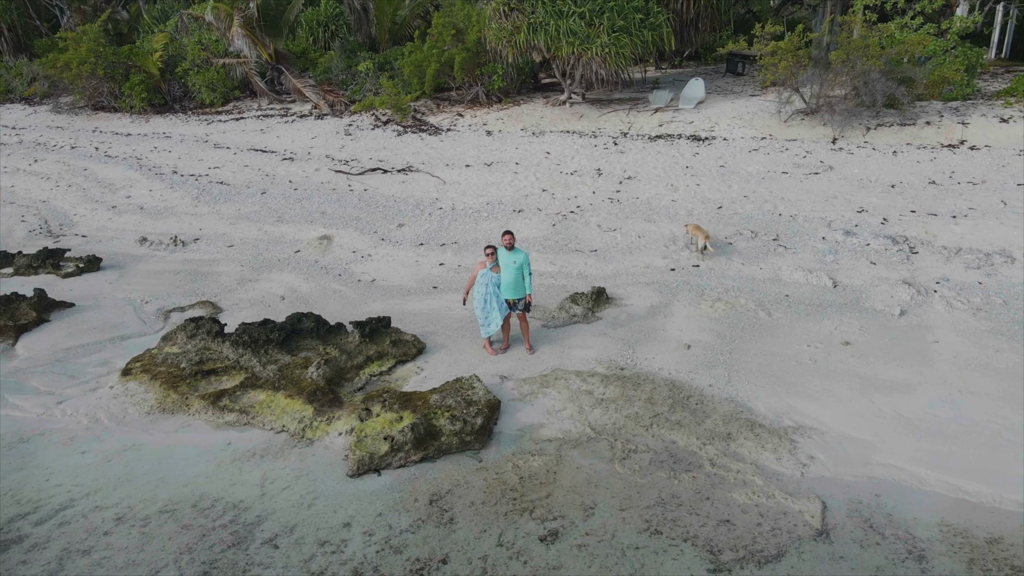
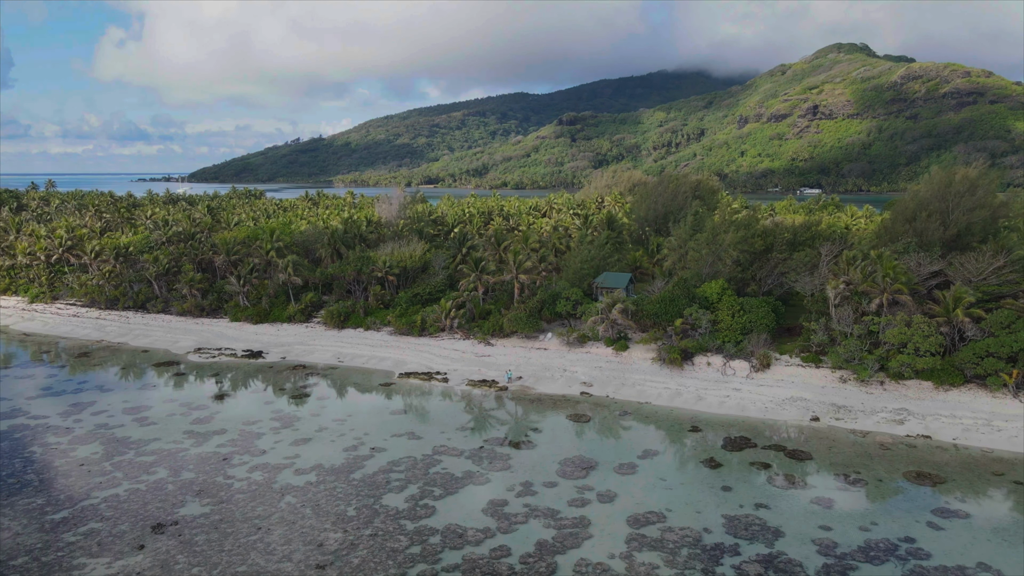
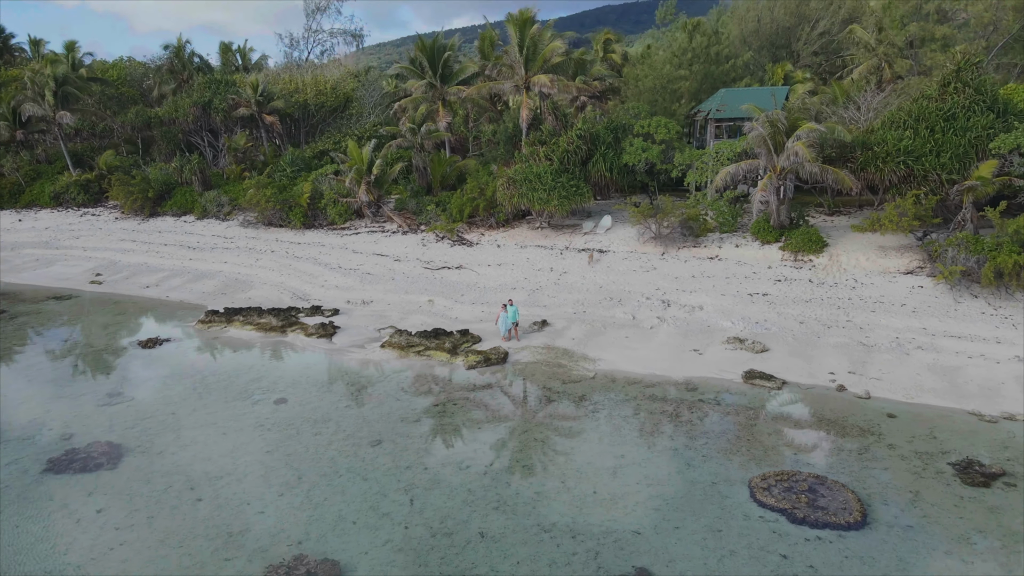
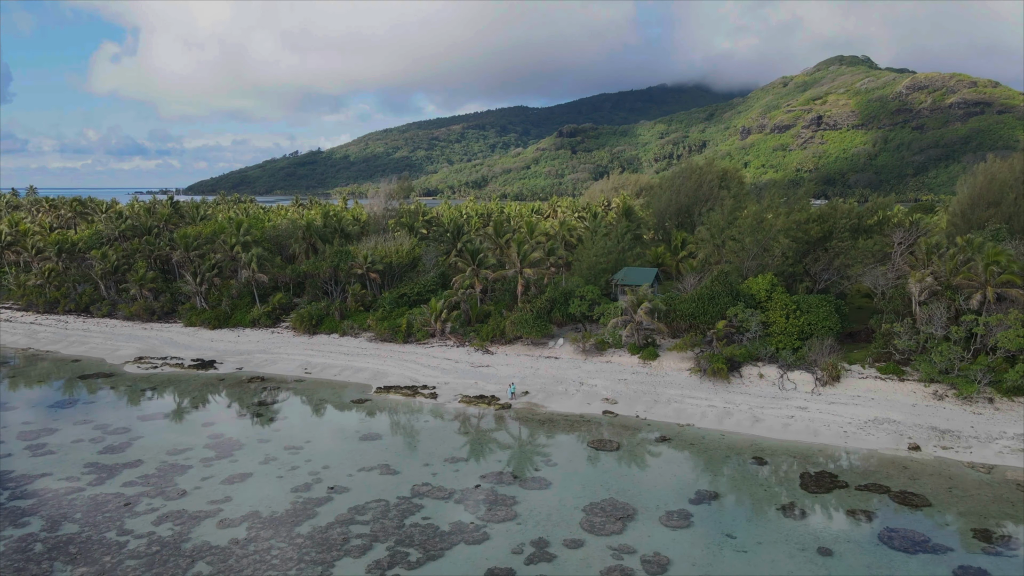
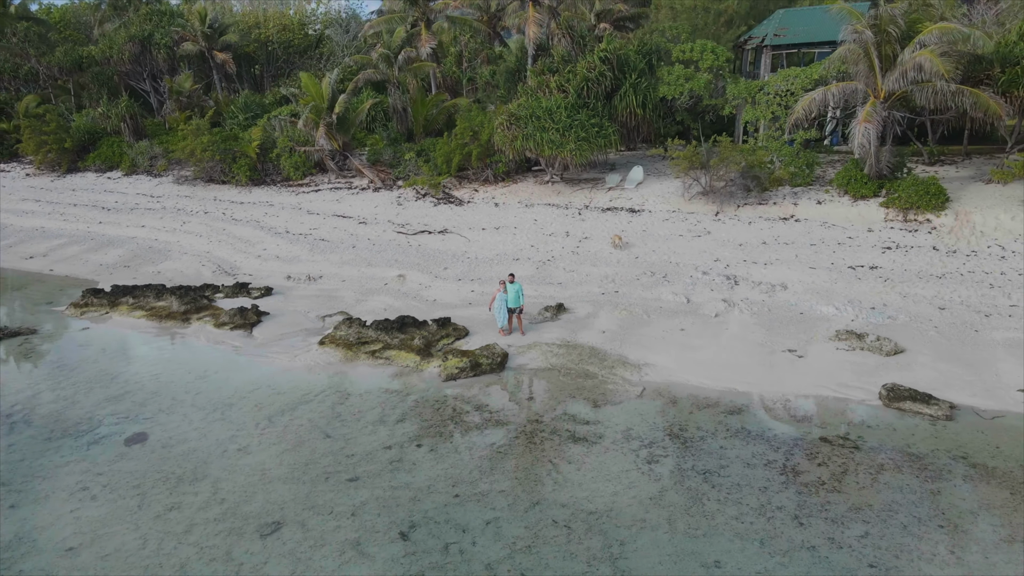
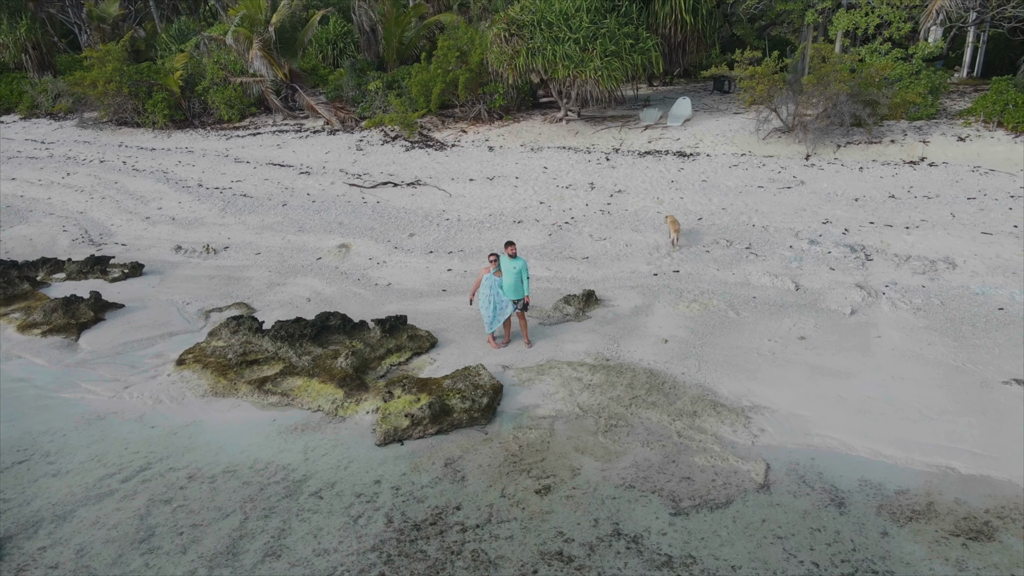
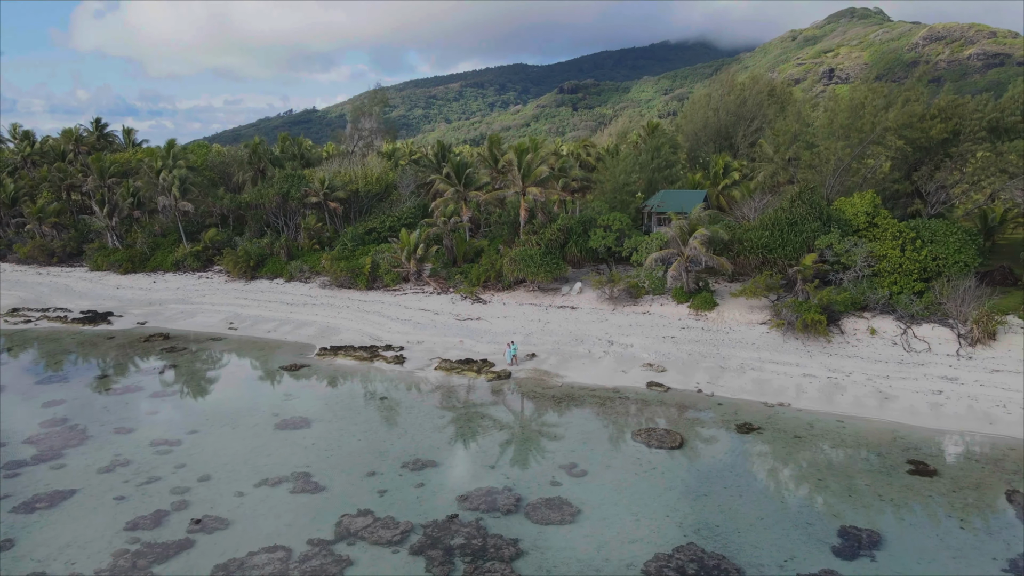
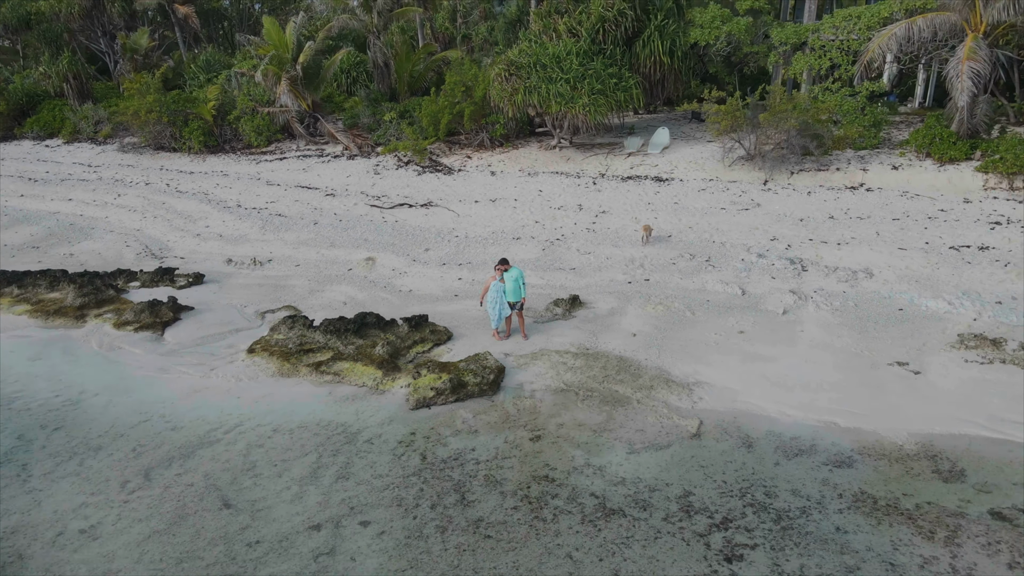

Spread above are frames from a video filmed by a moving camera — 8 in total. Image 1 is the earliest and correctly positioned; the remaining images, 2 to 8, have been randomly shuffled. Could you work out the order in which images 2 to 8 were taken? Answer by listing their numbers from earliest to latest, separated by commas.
6, 8, 5, 3, 7, 4, 2
